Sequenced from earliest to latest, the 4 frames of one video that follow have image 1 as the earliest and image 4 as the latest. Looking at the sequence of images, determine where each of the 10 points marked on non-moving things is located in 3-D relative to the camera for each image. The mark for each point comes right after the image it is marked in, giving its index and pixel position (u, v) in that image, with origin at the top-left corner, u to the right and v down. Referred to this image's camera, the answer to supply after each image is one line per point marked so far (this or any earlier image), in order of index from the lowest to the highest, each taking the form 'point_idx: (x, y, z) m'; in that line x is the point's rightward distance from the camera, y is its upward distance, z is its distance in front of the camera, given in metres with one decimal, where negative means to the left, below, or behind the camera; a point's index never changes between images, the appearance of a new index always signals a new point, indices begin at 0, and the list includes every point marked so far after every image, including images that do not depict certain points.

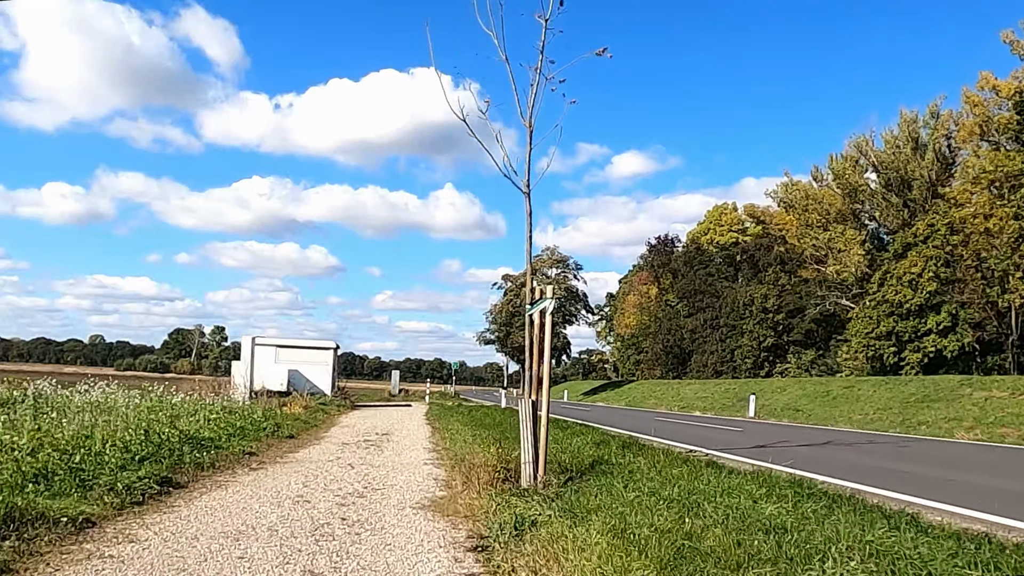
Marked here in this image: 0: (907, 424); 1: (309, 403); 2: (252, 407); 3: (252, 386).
0: (+8.0, -2.7, +18.4) m
1: (-3.8, -2.2, +17.0) m
2: (-4.4, -2.0, +15.4) m
3: (-4.9, -1.9, +17.2) m
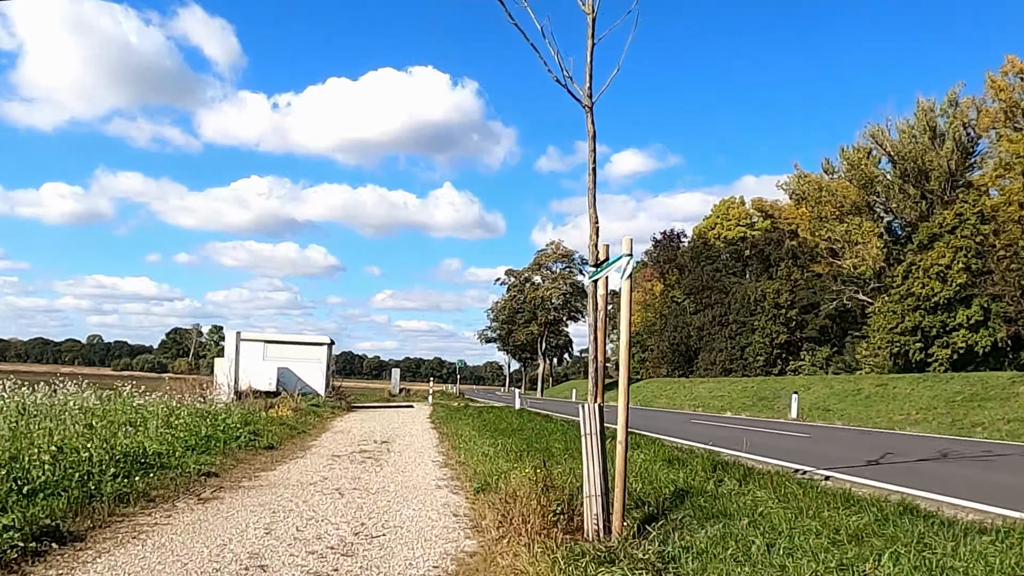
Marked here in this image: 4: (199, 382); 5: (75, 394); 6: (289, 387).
0: (+8.3, -2.5, +16.8) m
1: (-3.6, -2.0, +15.3) m
2: (-4.2, -1.8, +13.8) m
3: (-4.7, -1.7, +15.5) m
4: (-5.2, -1.6, +15.2) m
5: (-5.5, -1.3, +11.4) m
6: (-4.9, -2.1, +19.8) m
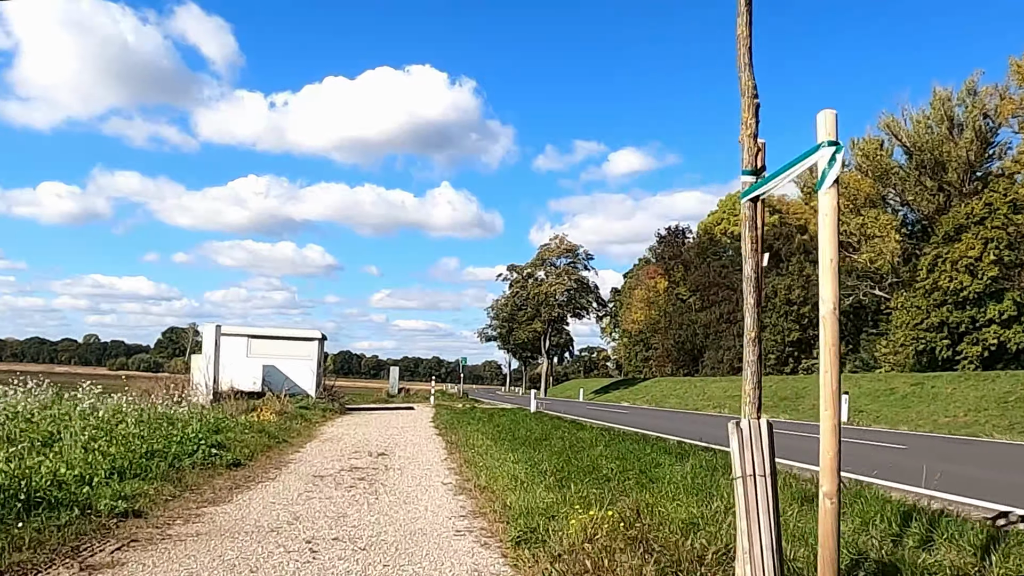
0: (+8.4, -2.3, +15.2) m
1: (-3.4, -1.8, +13.7) m
2: (-4.0, -1.7, +12.2) m
3: (-4.5, -1.5, +13.9) m
4: (-5.1, -1.4, +13.5) m
5: (-5.3, -1.2, +9.8) m
6: (-4.7, -2.0, +18.2) m
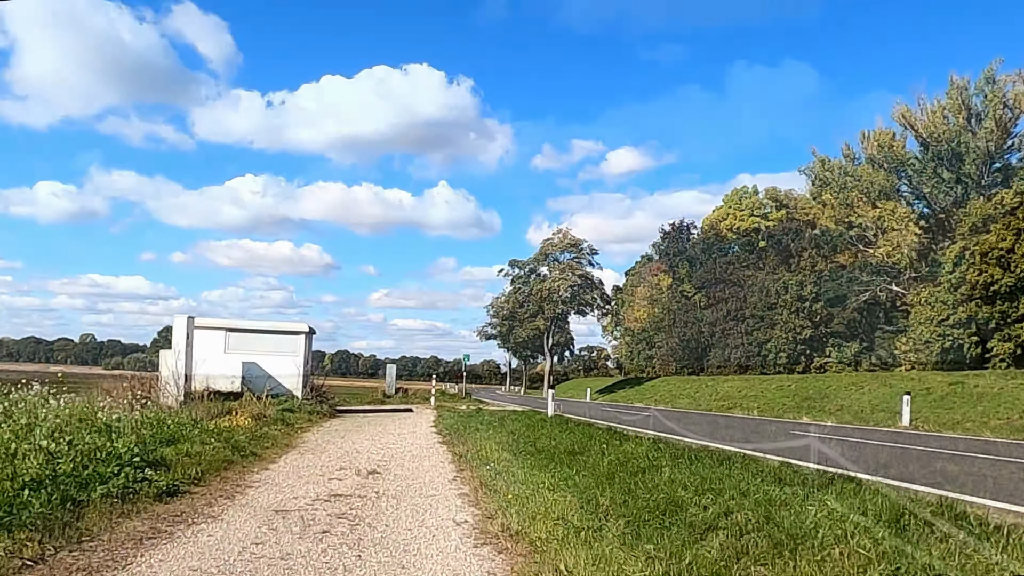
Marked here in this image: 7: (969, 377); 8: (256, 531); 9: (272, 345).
0: (+8.6, -2.2, +13.6) m
1: (-3.2, -1.6, +12.1) m
2: (-3.9, -1.5, +10.5) m
3: (-4.4, -1.3, +12.3) m
4: (-4.9, -1.2, +11.9) m
5: (-5.1, -1.0, +8.1) m
6: (-4.6, -1.8, +16.6) m
7: (+10.0, -1.9, +19.8) m
8: (-1.1, -1.1, +4.3) m
9: (-4.4, -1.1, +17.1) m
